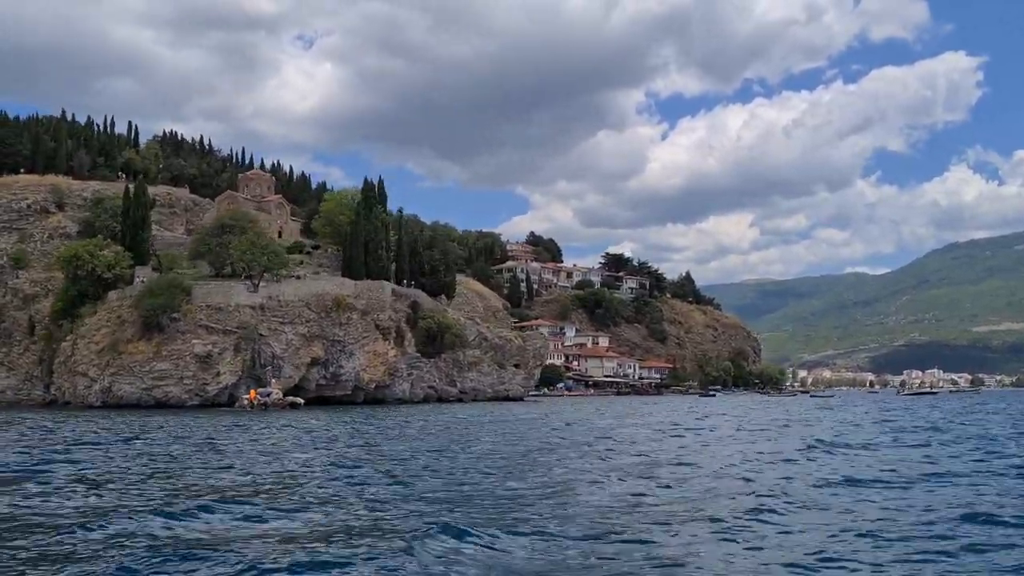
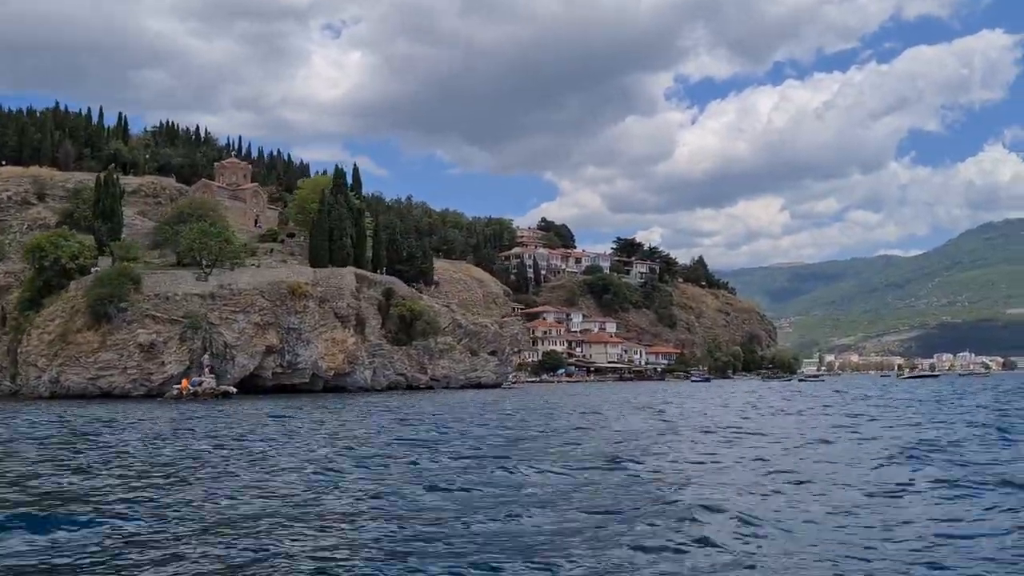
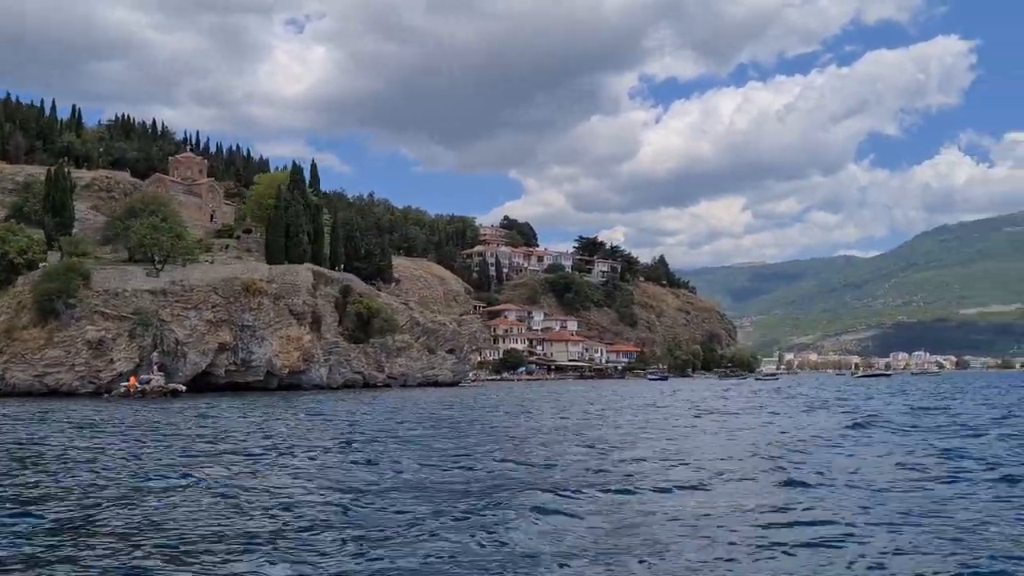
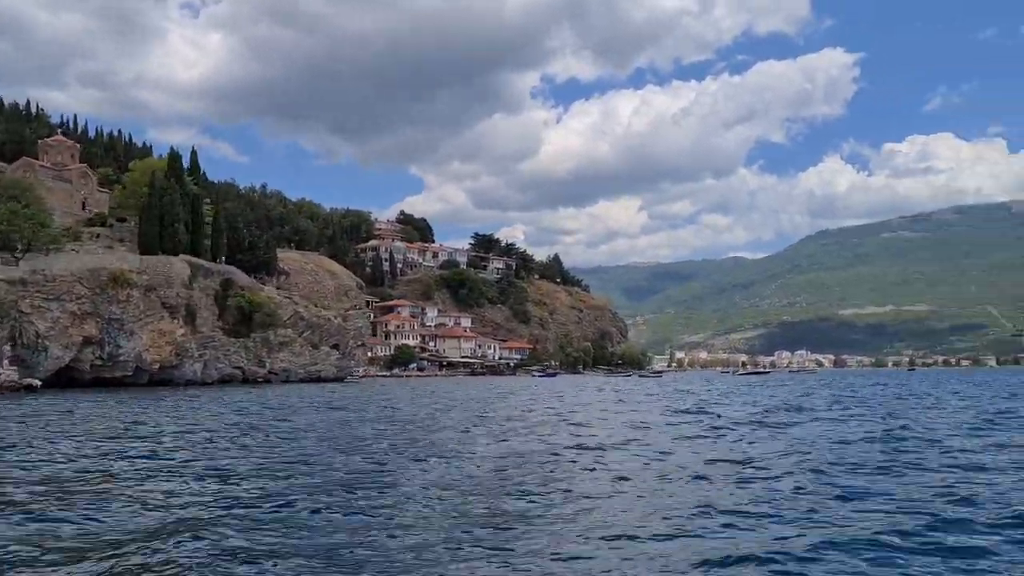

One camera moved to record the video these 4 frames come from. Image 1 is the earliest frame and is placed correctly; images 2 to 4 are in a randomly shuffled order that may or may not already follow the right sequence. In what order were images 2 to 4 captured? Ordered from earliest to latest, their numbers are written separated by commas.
2, 3, 4
